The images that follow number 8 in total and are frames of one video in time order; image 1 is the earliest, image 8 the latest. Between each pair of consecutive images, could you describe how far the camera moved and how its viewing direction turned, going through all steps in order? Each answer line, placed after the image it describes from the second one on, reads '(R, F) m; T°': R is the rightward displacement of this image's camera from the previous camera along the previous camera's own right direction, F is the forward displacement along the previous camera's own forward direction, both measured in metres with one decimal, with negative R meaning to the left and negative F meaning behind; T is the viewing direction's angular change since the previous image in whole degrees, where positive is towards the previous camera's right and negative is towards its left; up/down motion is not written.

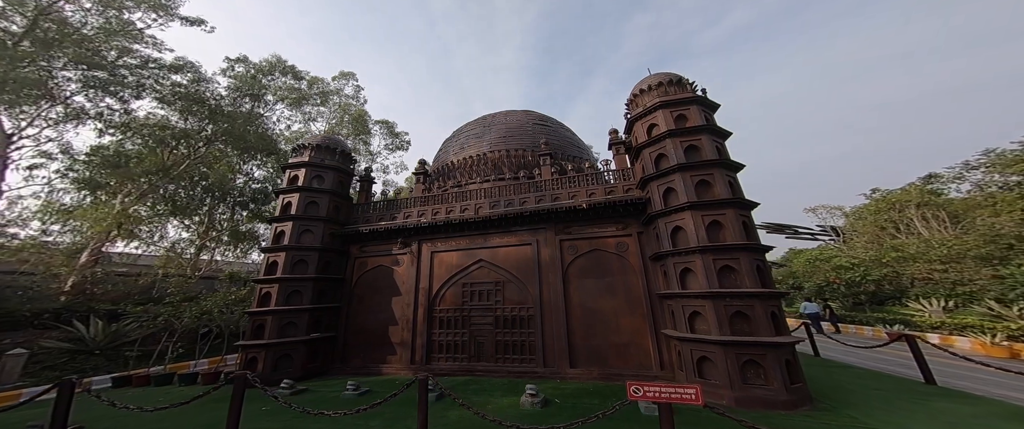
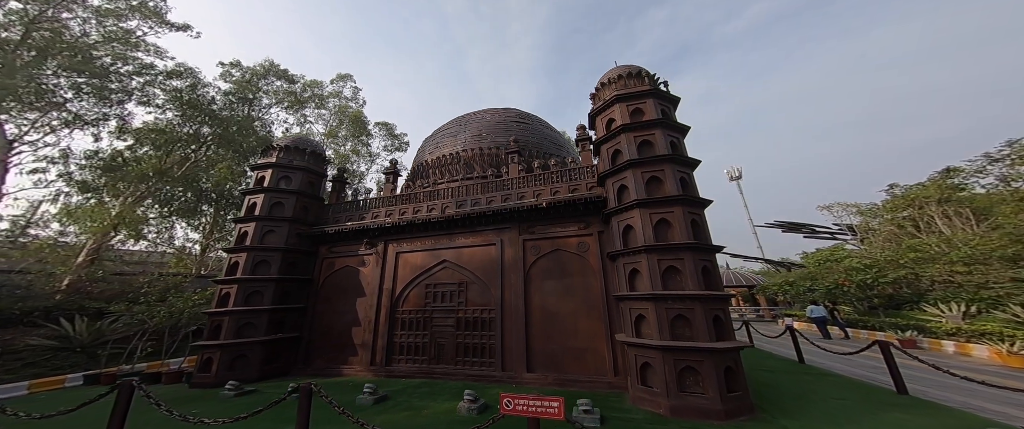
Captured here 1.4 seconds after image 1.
(+1.2, +0.2) m; -2°
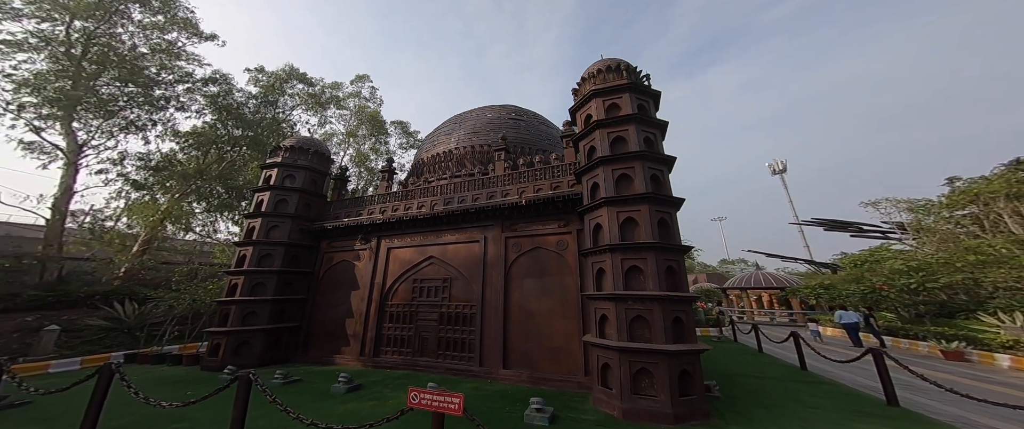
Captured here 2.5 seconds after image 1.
(+1.0, 0.0) m; -5°
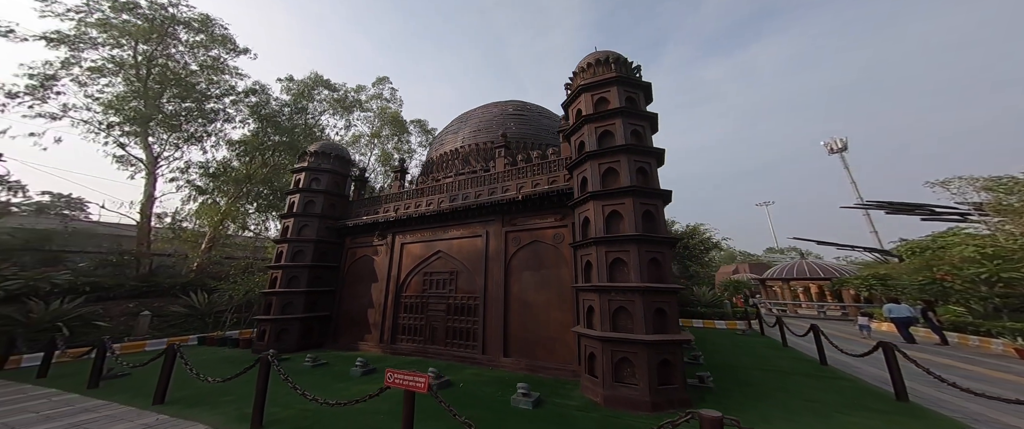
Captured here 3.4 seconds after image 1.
(+0.7, -0.2) m; -6°
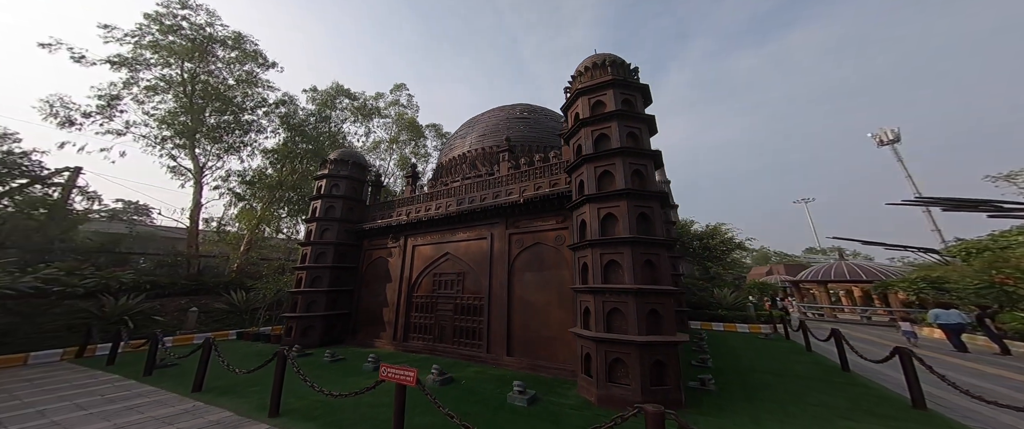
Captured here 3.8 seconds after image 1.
(+0.4, -0.1) m; -4°
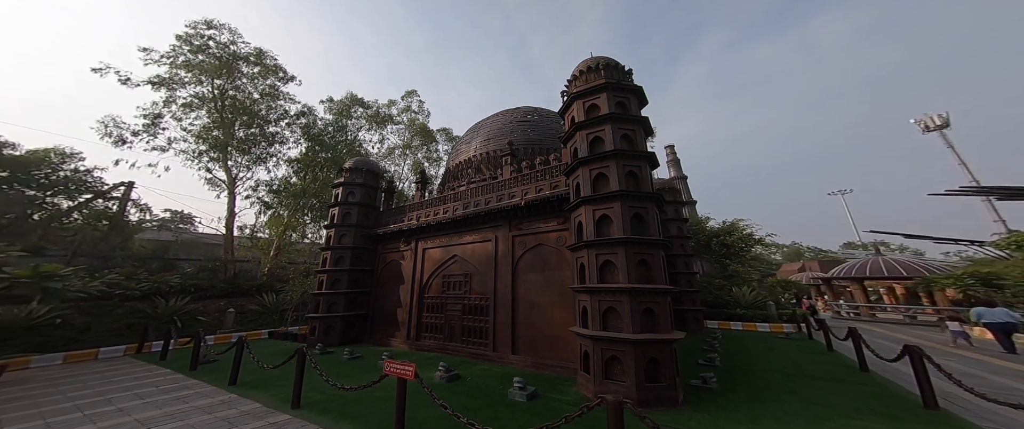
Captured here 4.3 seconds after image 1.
(+0.3, -0.2) m; -3°
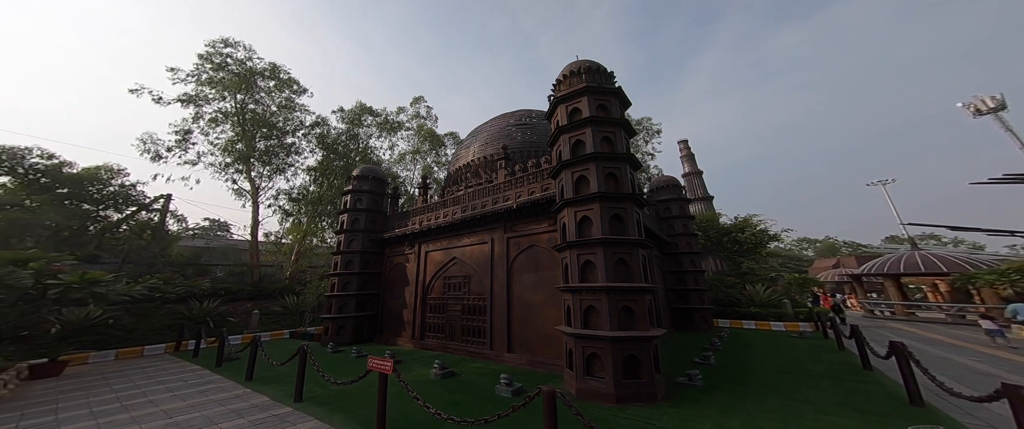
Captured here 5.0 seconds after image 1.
(+0.6, -0.2) m; -3°
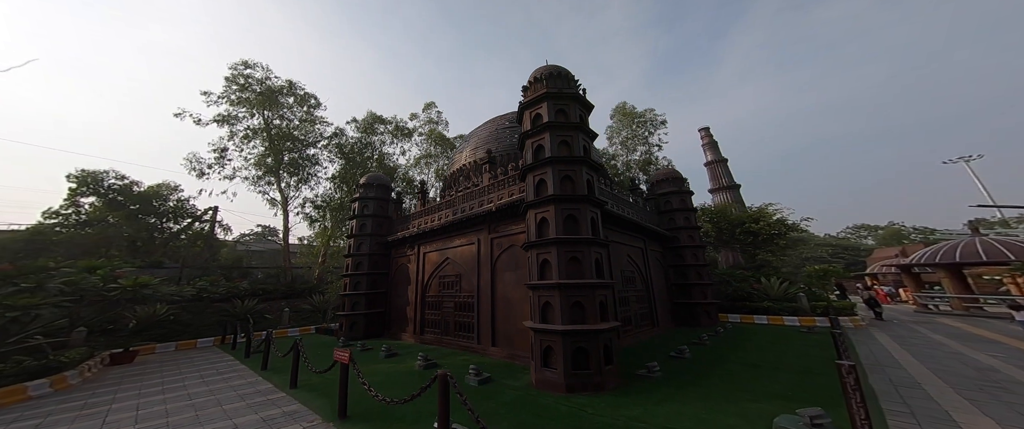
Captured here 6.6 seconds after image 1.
(+1.2, -0.3) m; -5°
